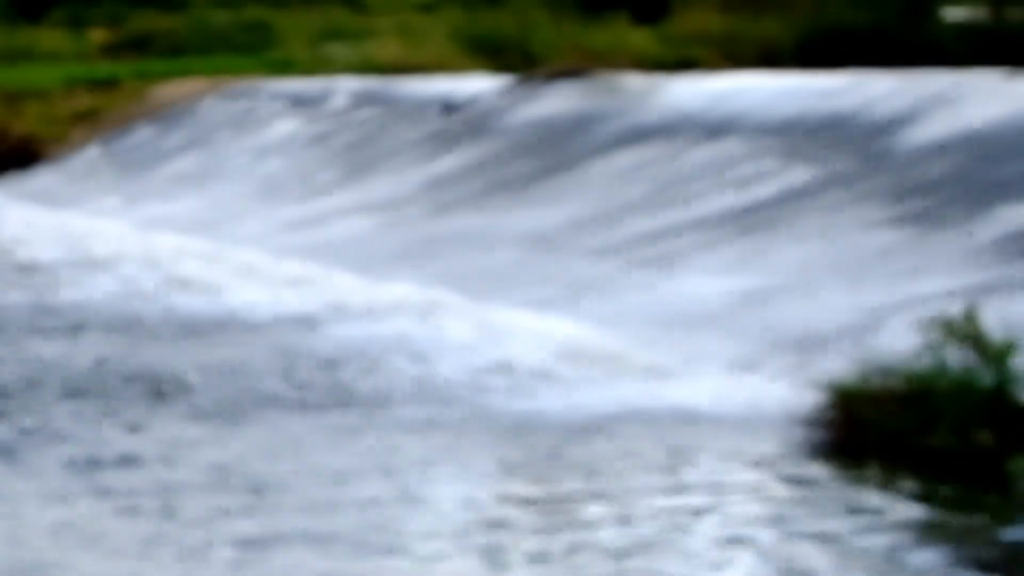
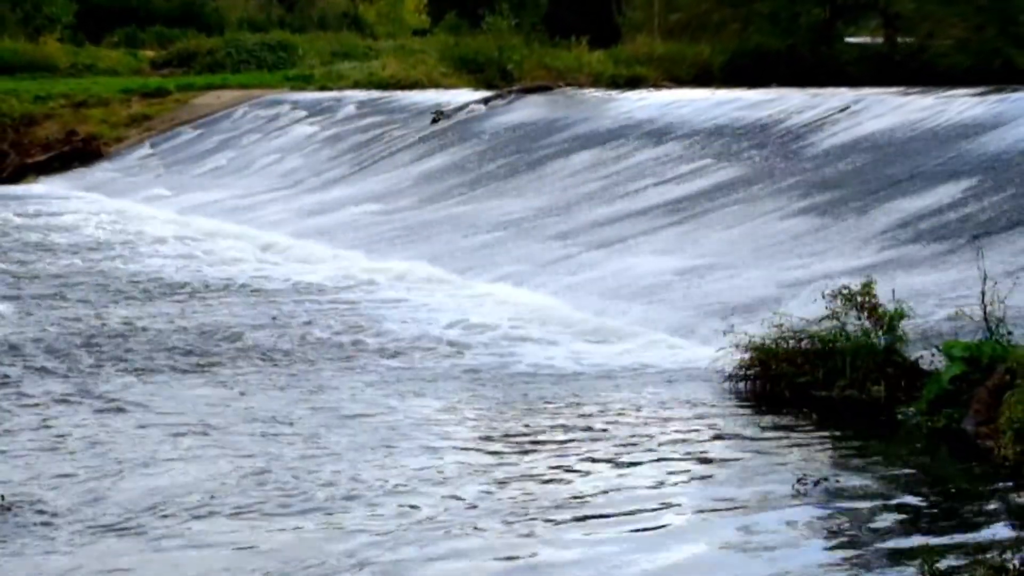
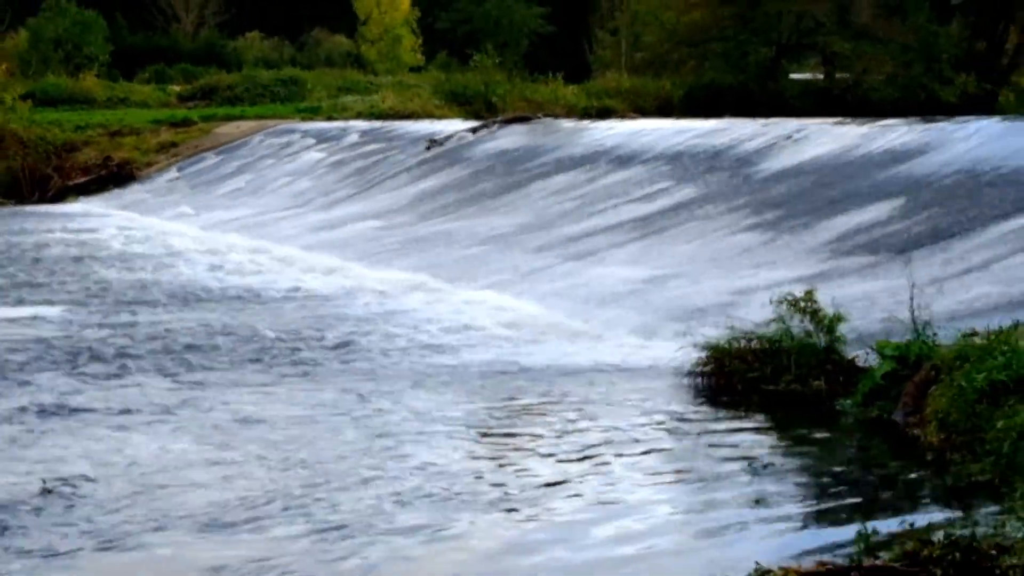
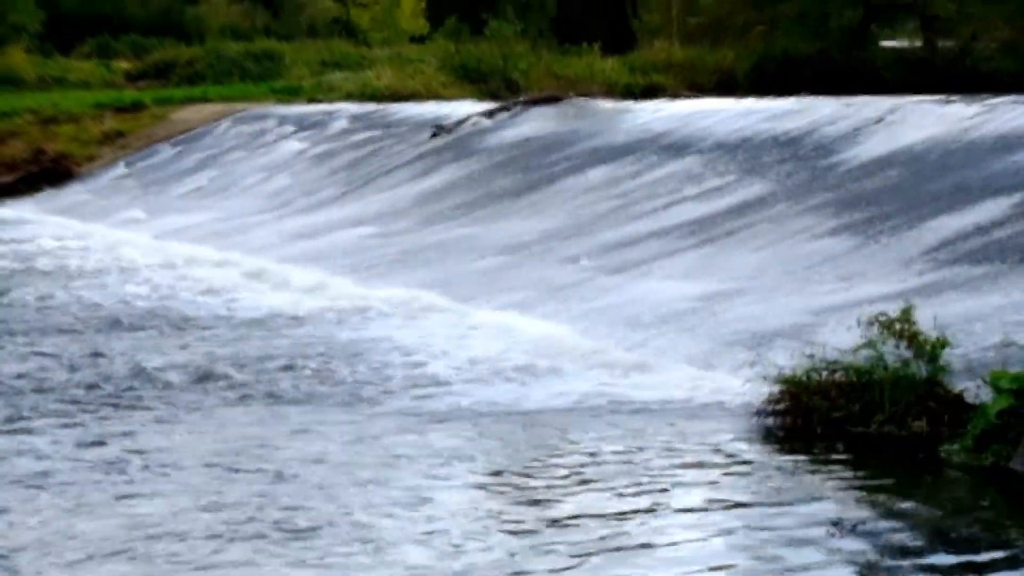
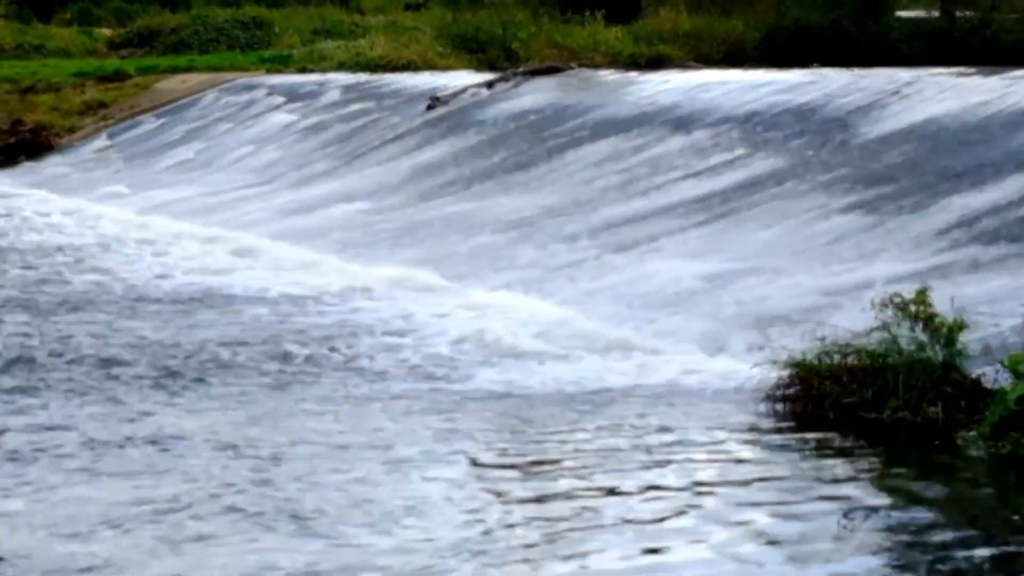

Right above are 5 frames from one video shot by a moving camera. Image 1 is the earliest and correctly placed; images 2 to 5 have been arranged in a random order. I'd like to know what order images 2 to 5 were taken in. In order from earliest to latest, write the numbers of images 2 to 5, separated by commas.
5, 4, 2, 3
